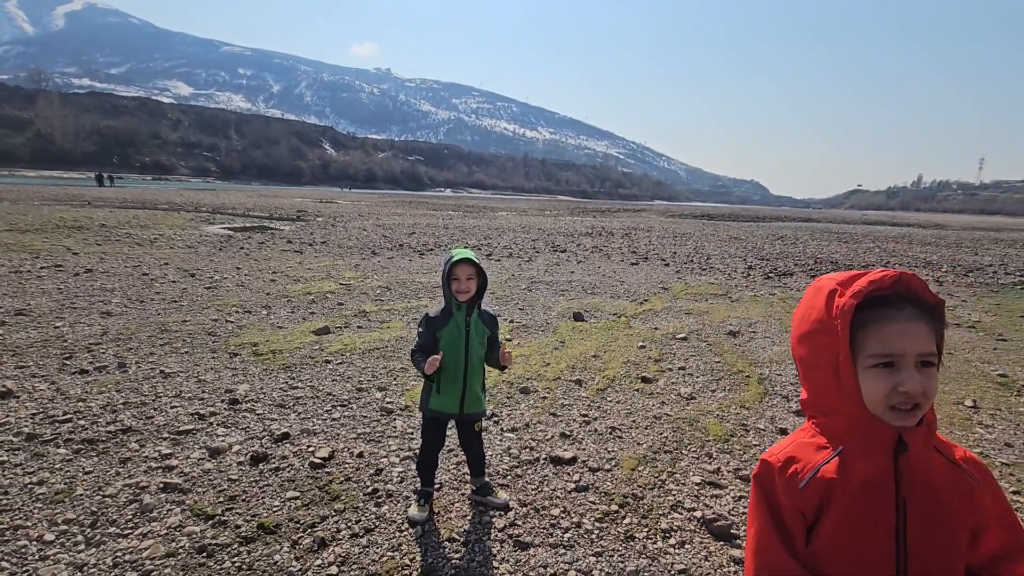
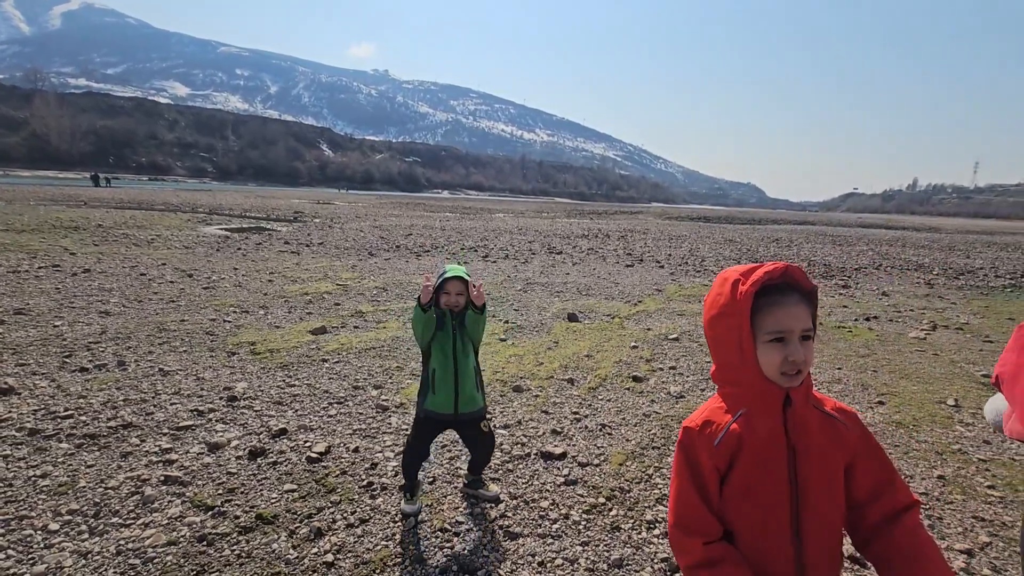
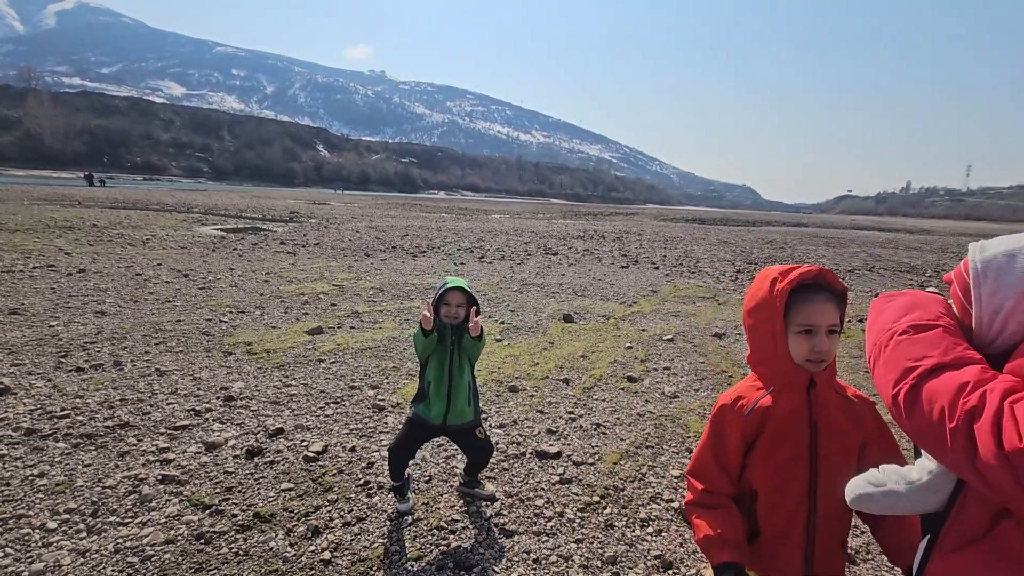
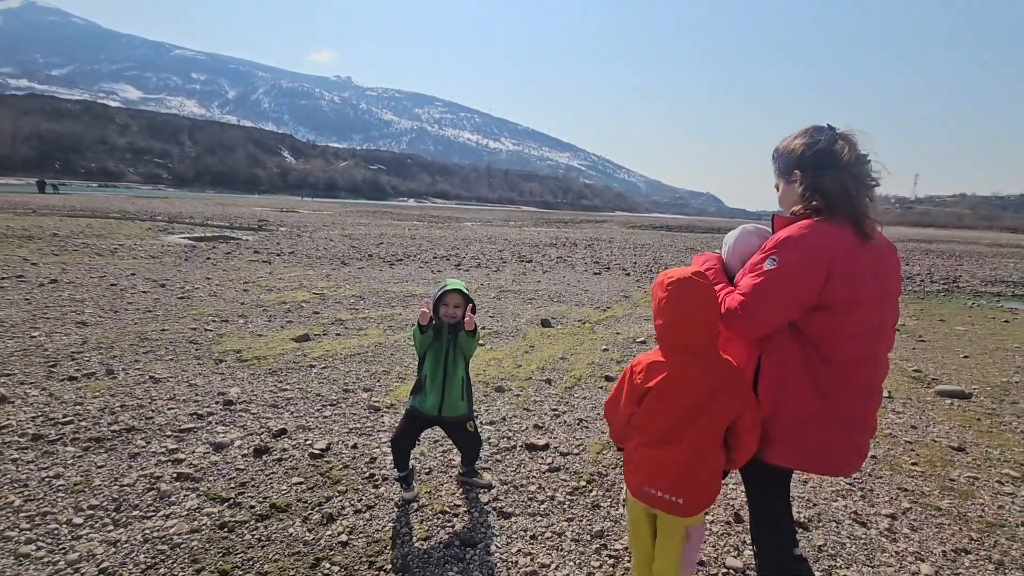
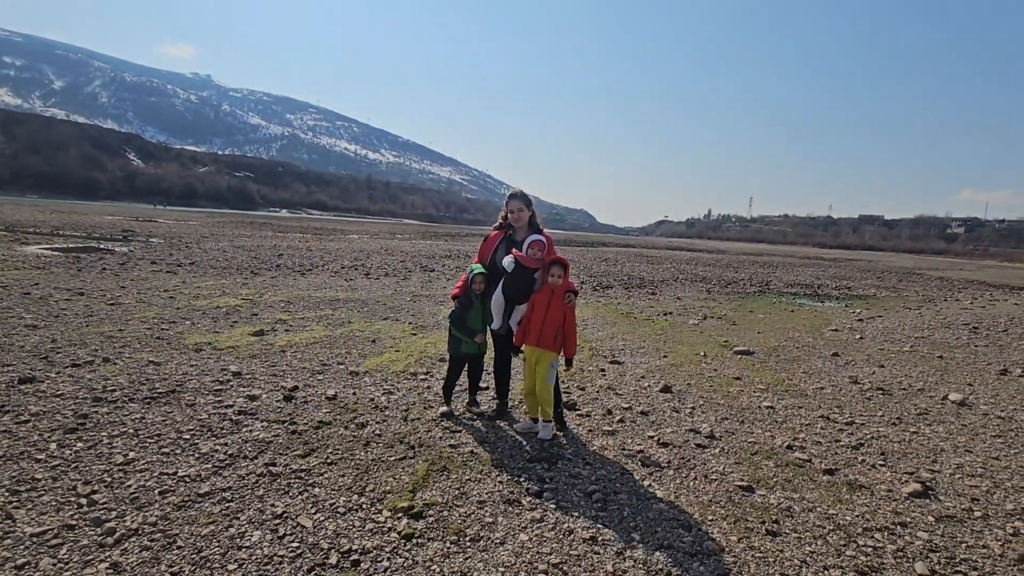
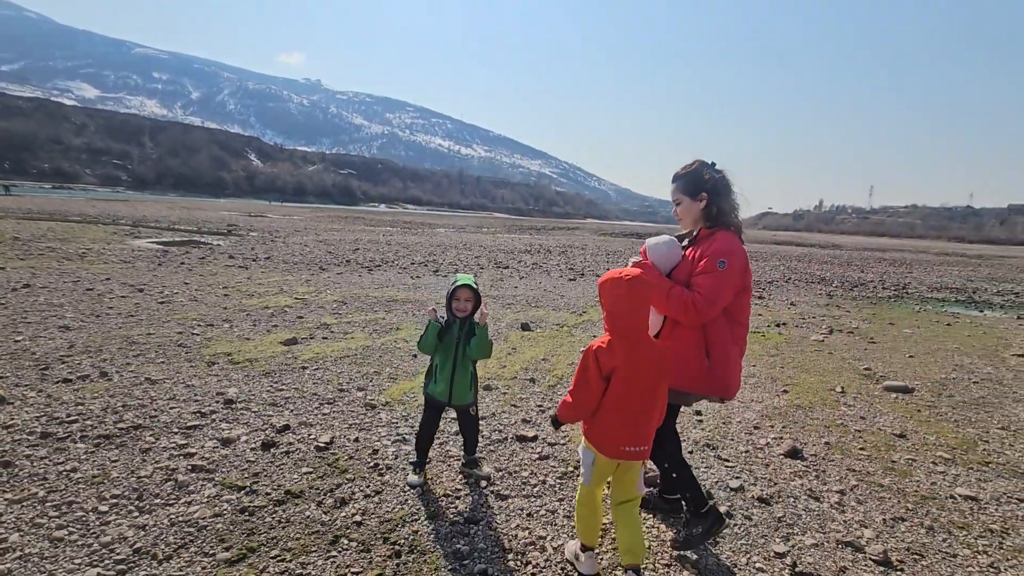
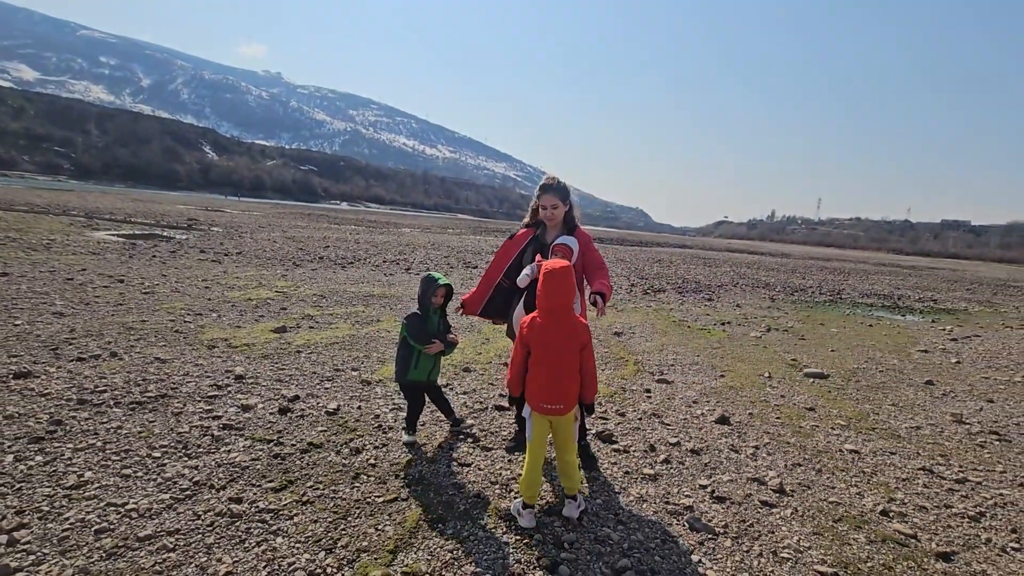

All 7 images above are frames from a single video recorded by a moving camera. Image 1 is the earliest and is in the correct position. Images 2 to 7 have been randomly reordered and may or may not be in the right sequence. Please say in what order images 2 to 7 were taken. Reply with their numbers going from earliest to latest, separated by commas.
2, 3, 4, 6, 7, 5
